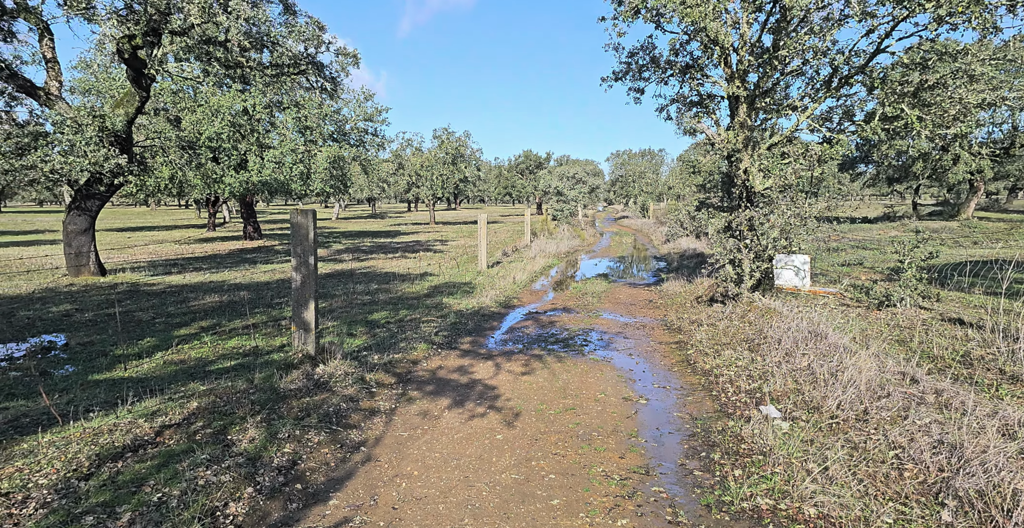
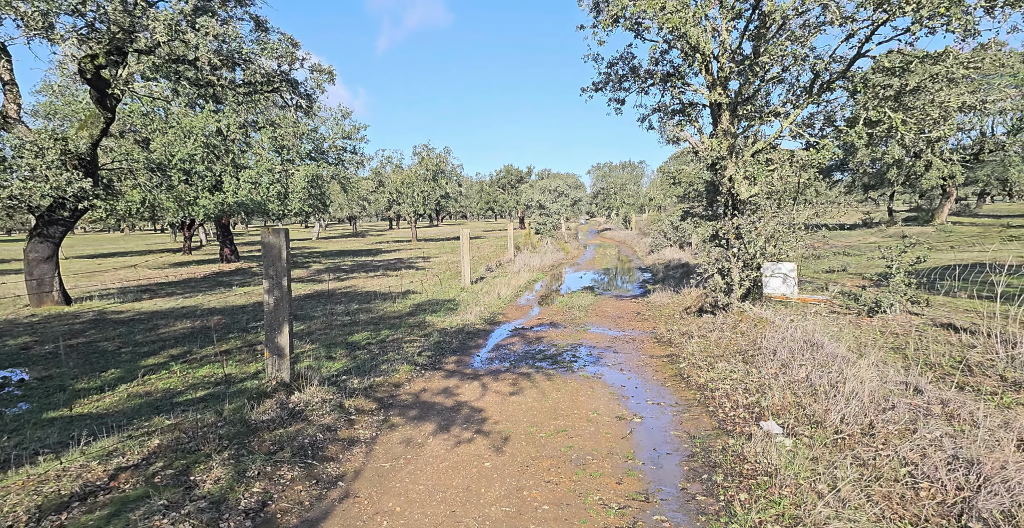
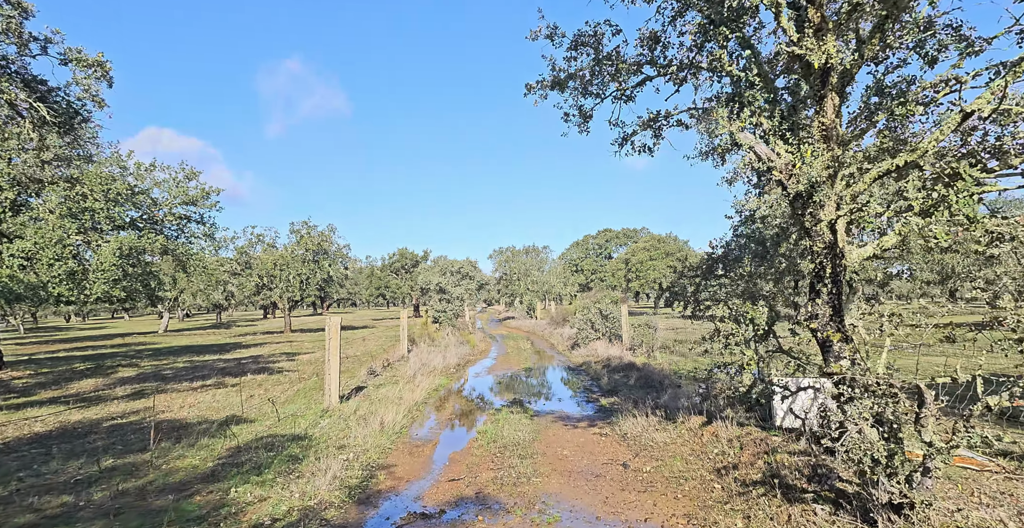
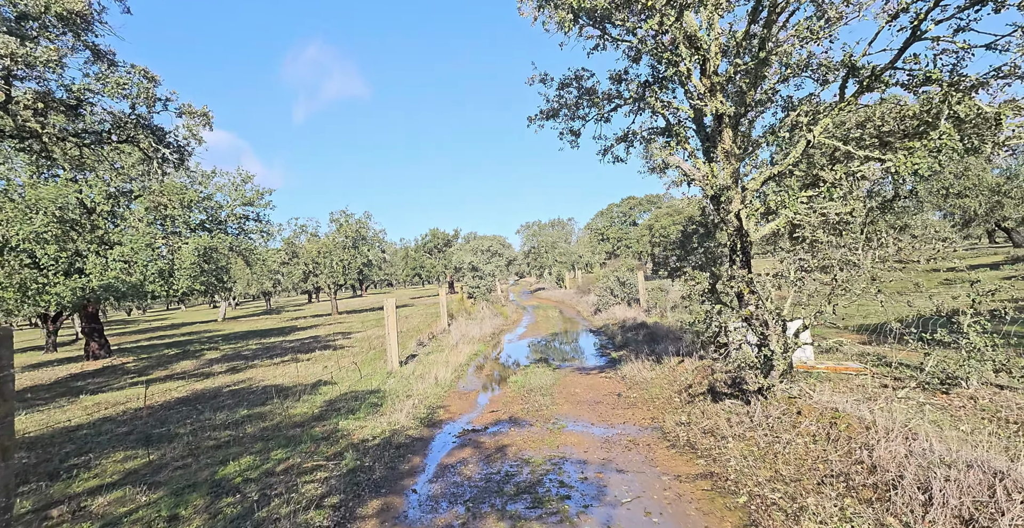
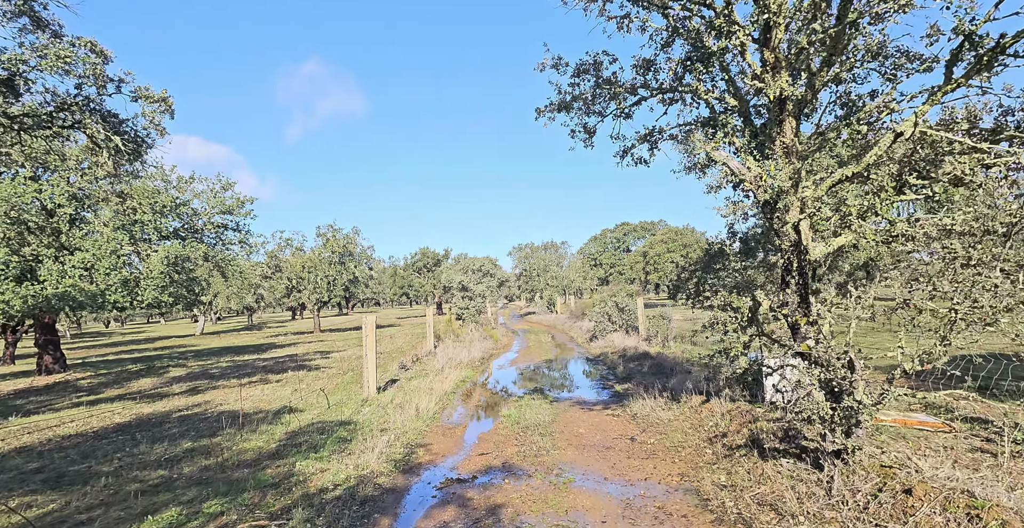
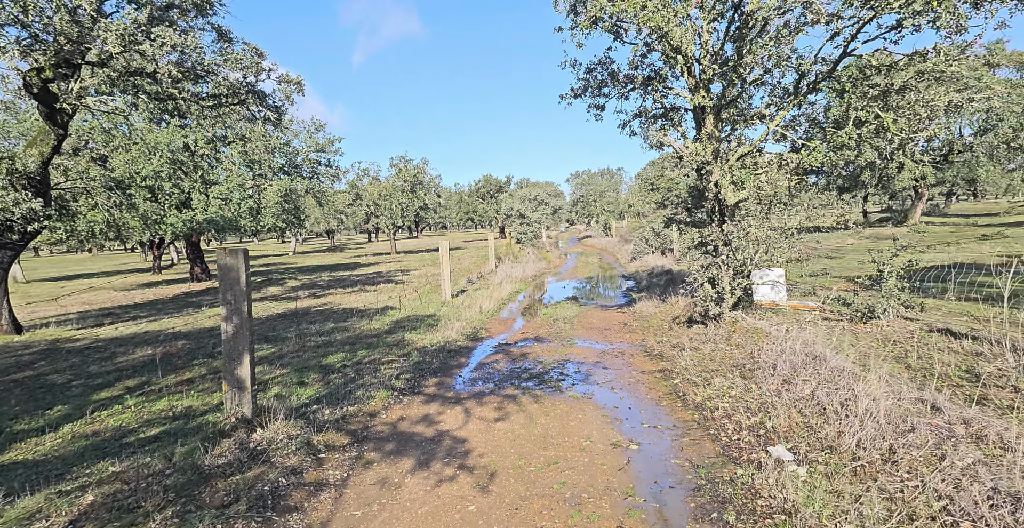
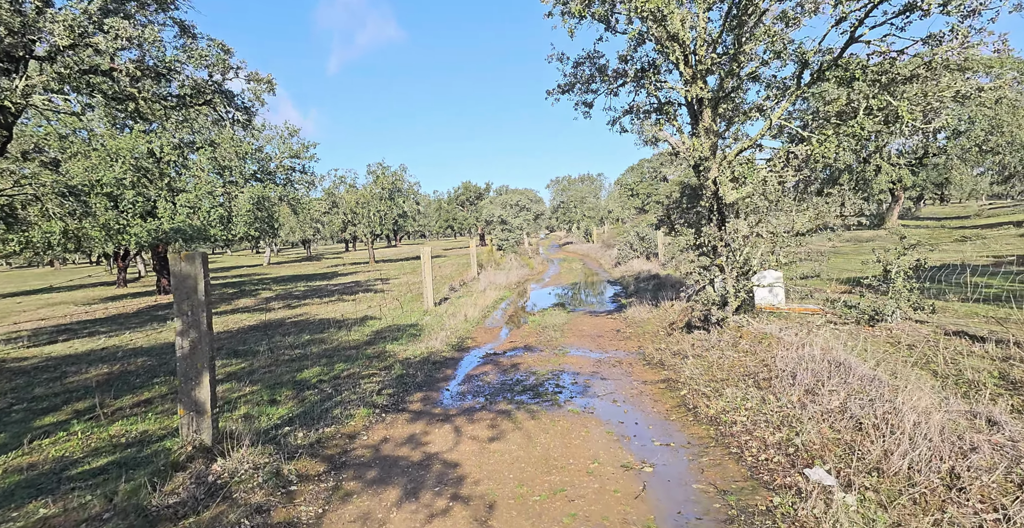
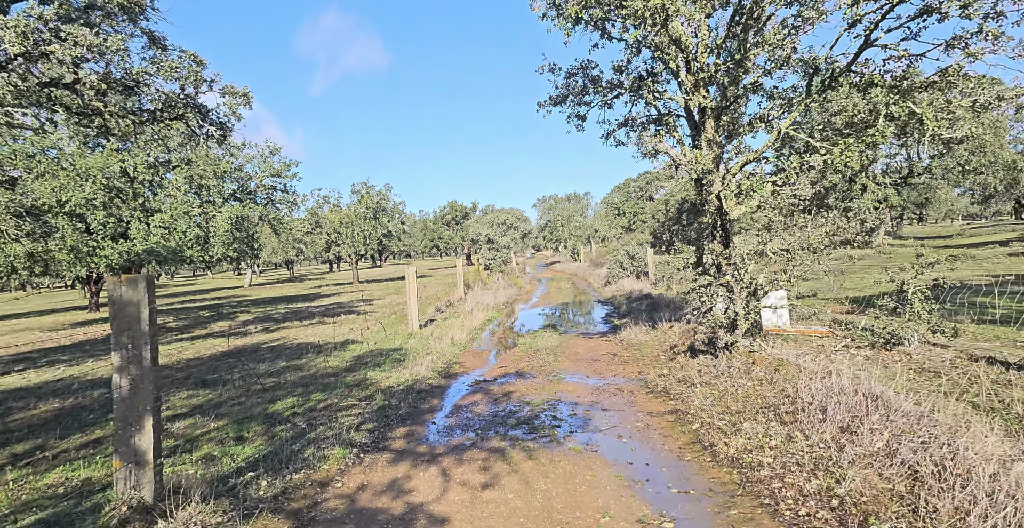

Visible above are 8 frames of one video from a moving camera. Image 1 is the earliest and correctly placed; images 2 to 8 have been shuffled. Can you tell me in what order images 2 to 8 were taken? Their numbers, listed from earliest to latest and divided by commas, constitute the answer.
2, 6, 7, 8, 4, 5, 3
